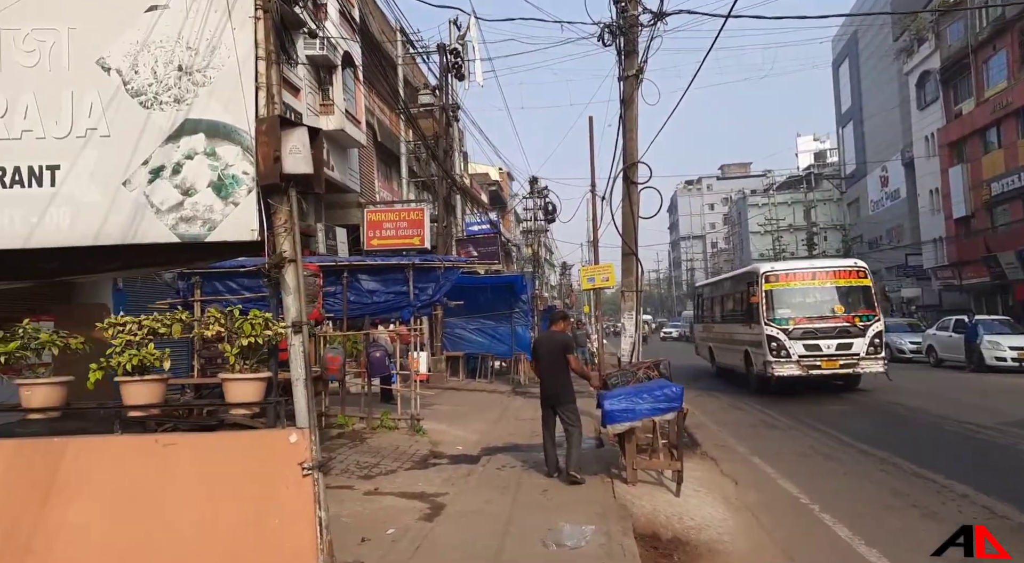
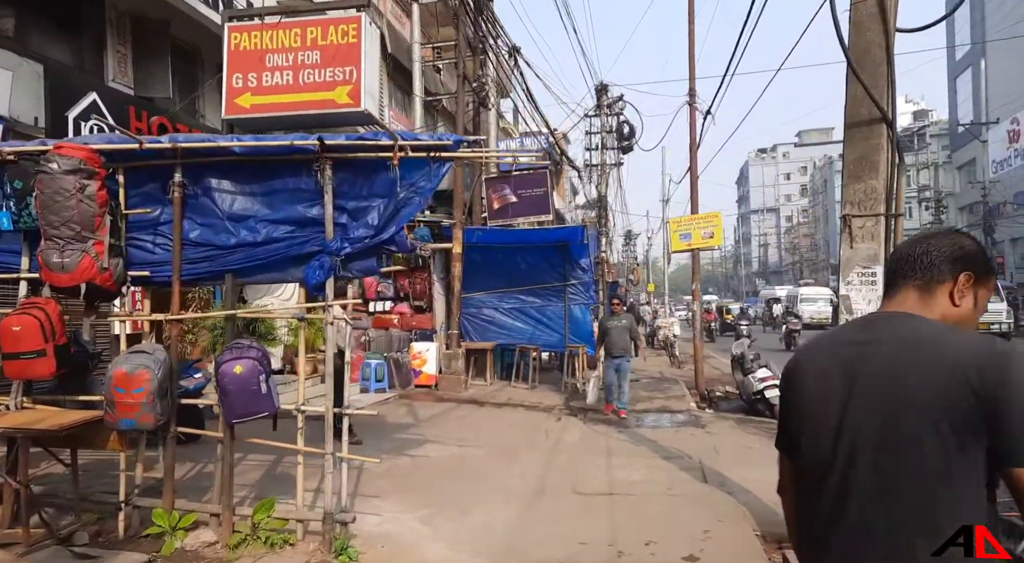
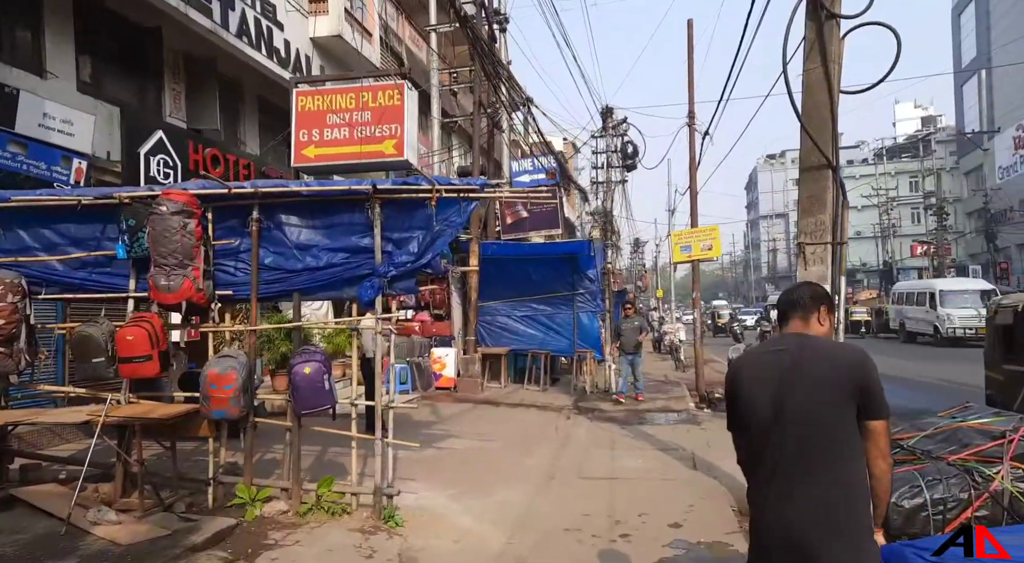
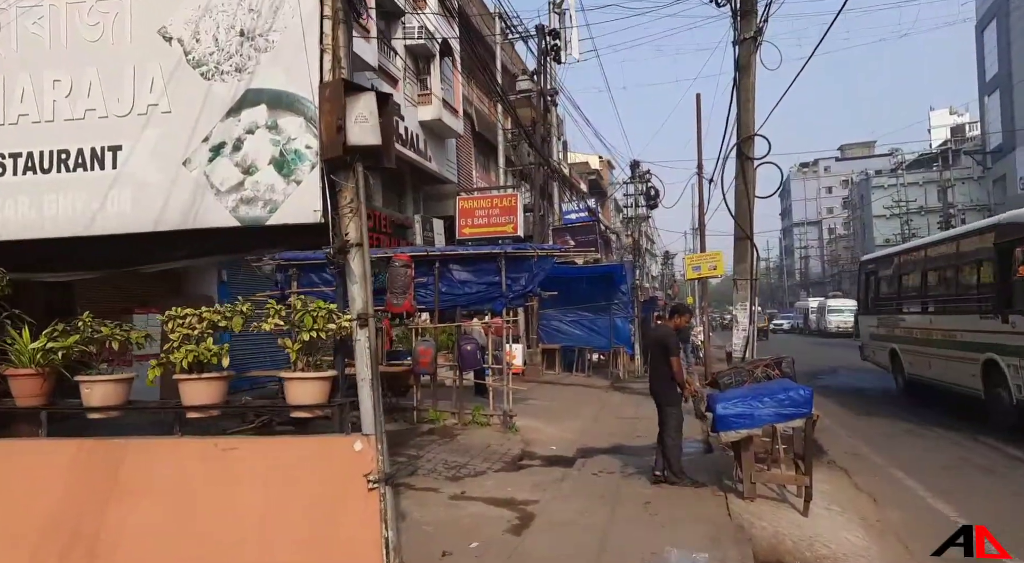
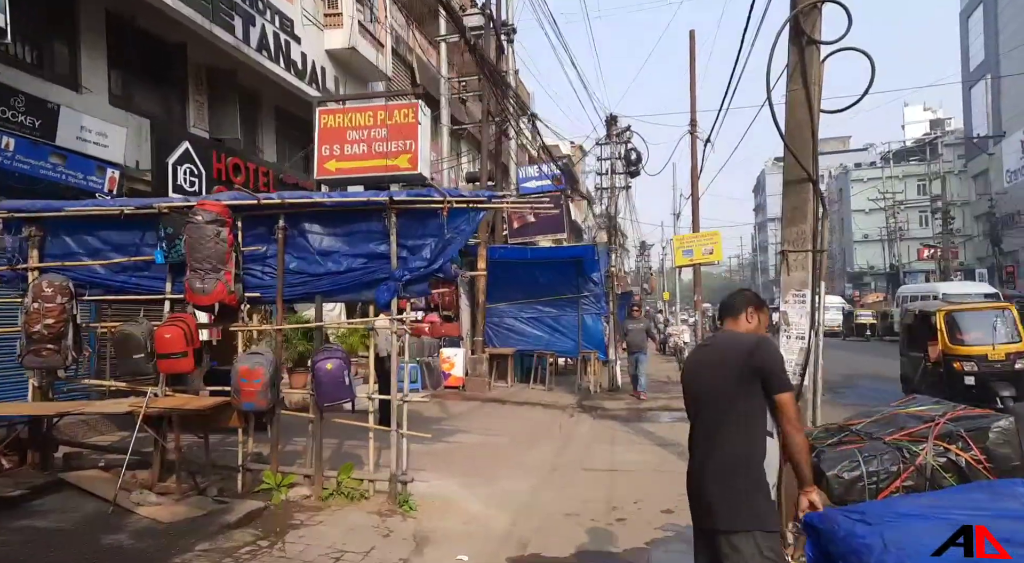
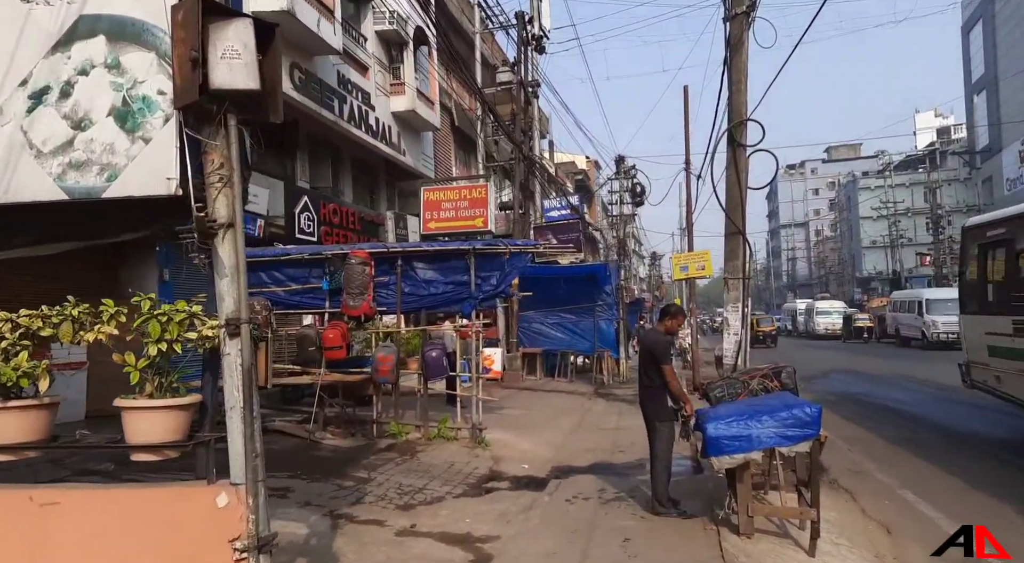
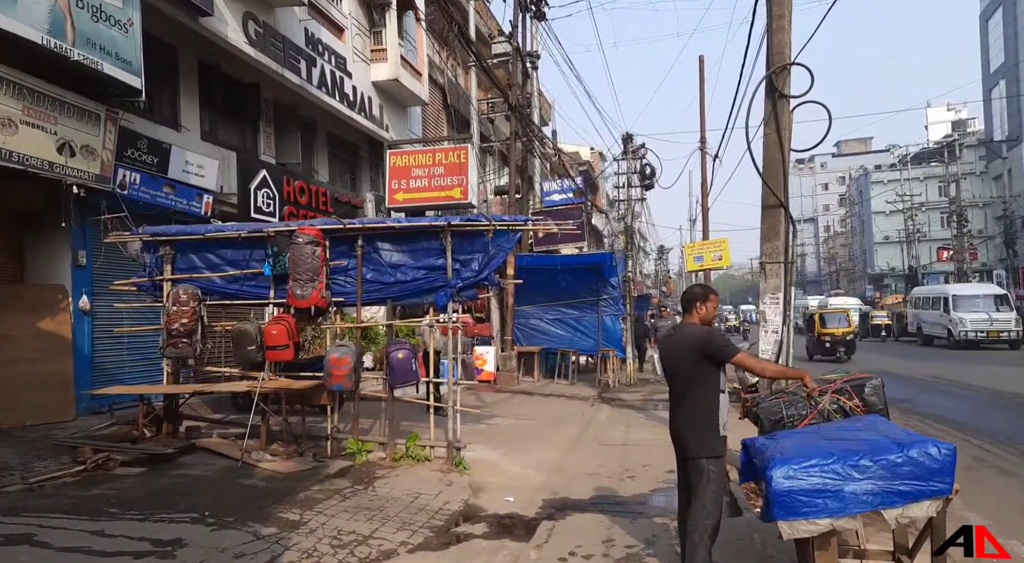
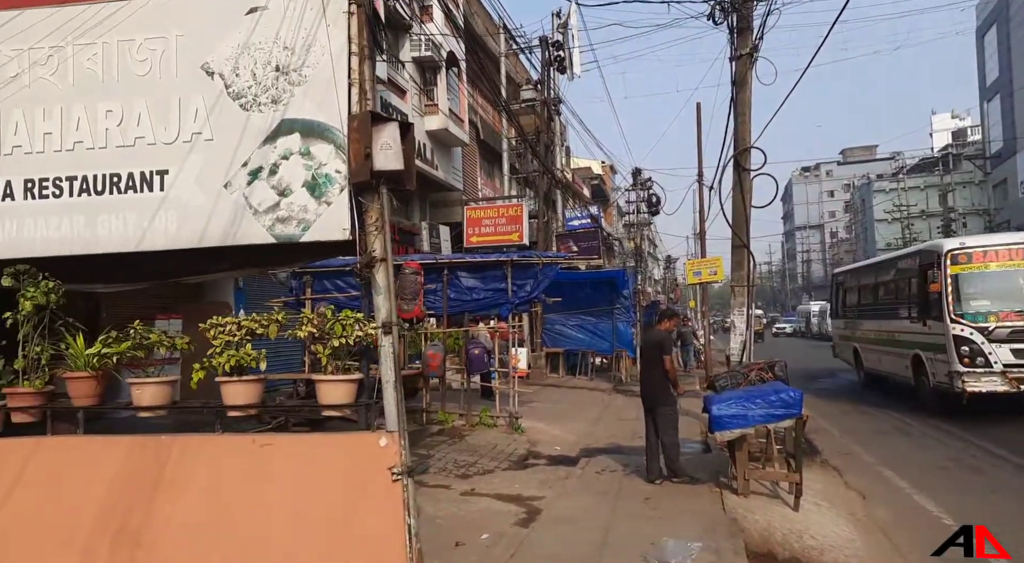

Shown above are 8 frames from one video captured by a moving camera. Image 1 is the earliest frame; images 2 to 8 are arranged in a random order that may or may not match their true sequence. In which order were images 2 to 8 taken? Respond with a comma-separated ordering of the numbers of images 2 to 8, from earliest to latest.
8, 4, 6, 7, 5, 3, 2
